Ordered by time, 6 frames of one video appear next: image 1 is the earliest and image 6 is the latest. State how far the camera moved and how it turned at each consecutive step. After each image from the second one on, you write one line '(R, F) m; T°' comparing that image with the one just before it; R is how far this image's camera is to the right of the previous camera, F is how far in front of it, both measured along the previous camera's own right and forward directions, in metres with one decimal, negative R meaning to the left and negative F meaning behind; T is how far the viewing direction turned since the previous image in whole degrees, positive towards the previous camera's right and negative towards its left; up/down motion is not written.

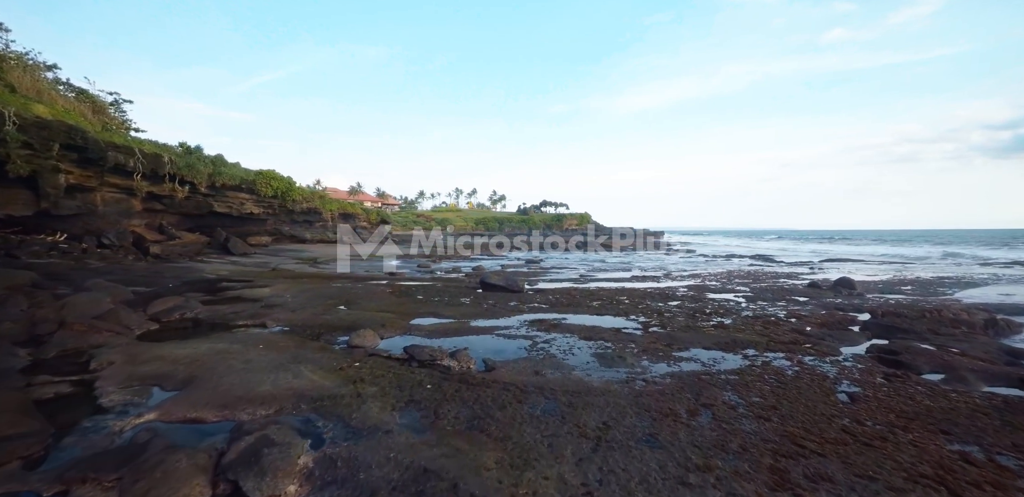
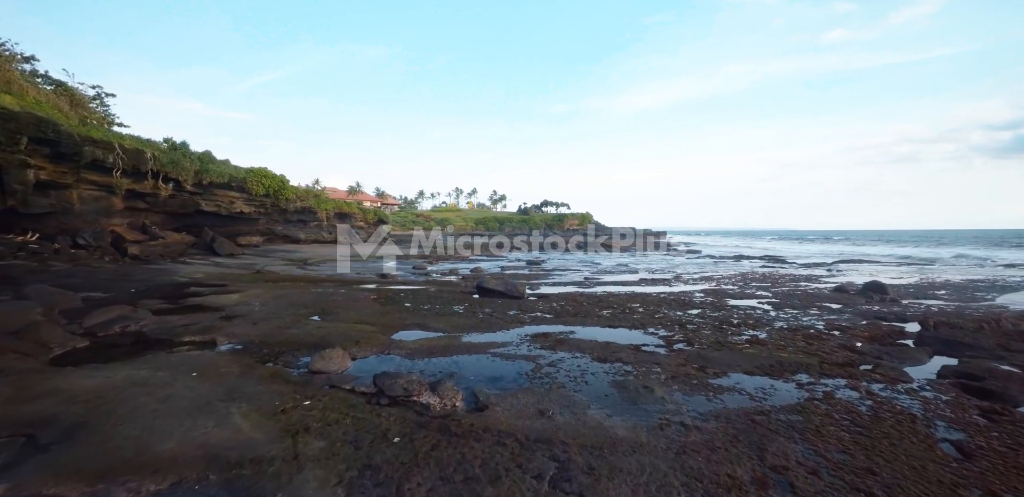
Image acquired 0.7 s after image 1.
(0.0, +1.9) m; 0°
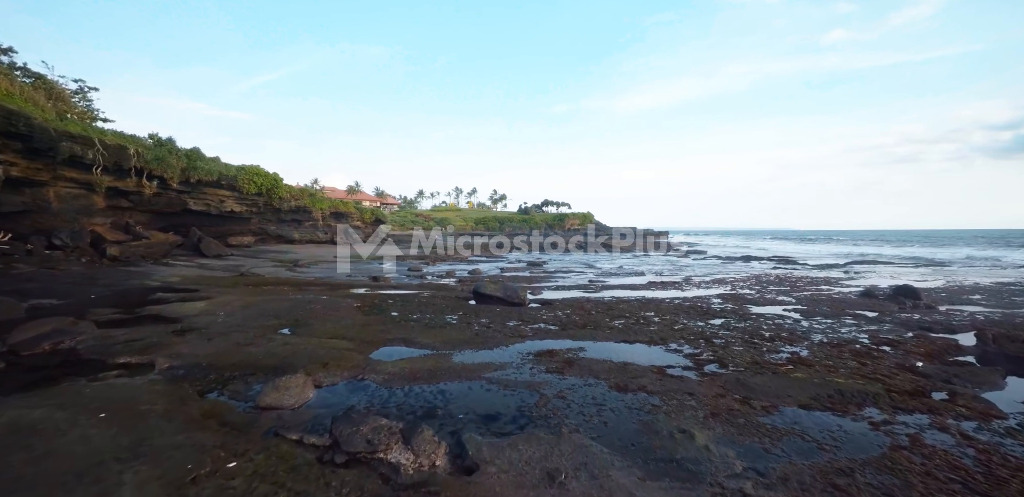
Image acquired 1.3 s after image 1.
(0.0, +1.7) m; 0°
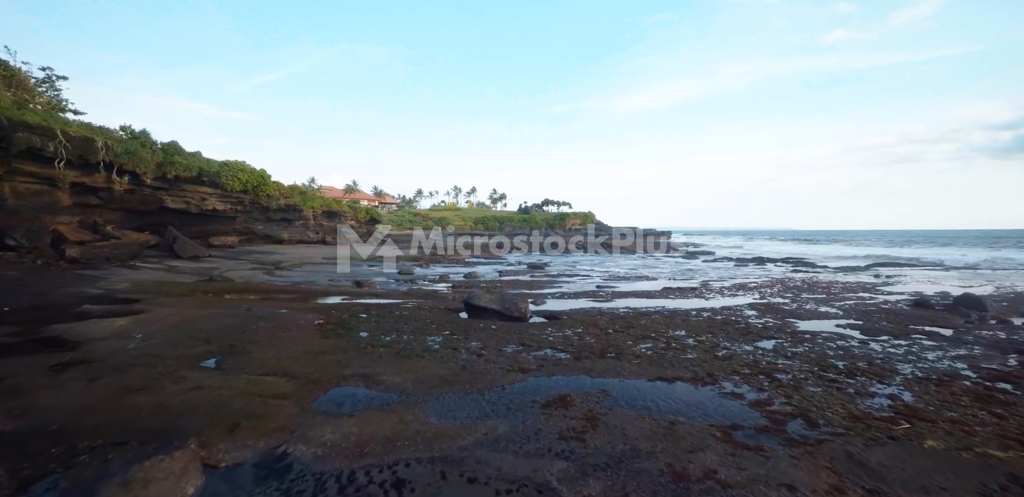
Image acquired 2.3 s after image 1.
(0.0, +2.7) m; 0°
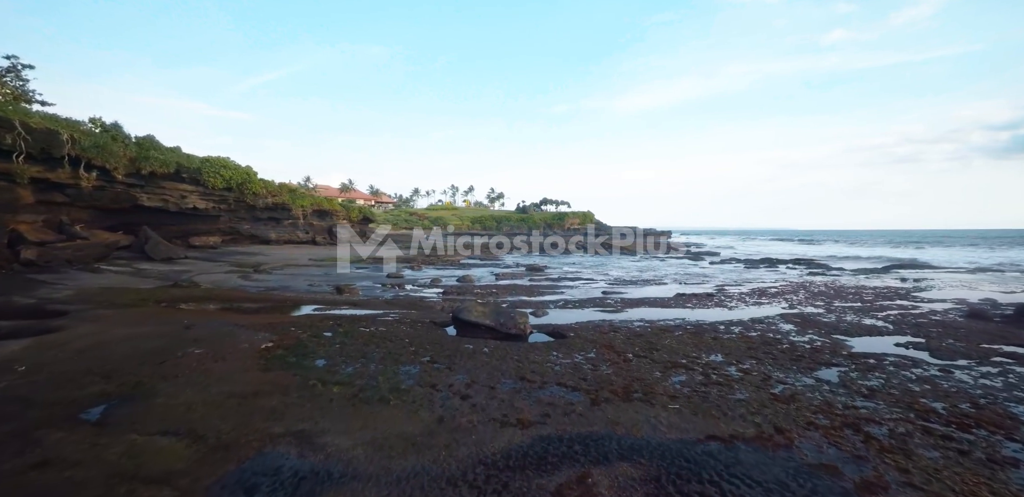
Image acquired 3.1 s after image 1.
(+0.1, +2.2) m; 0°
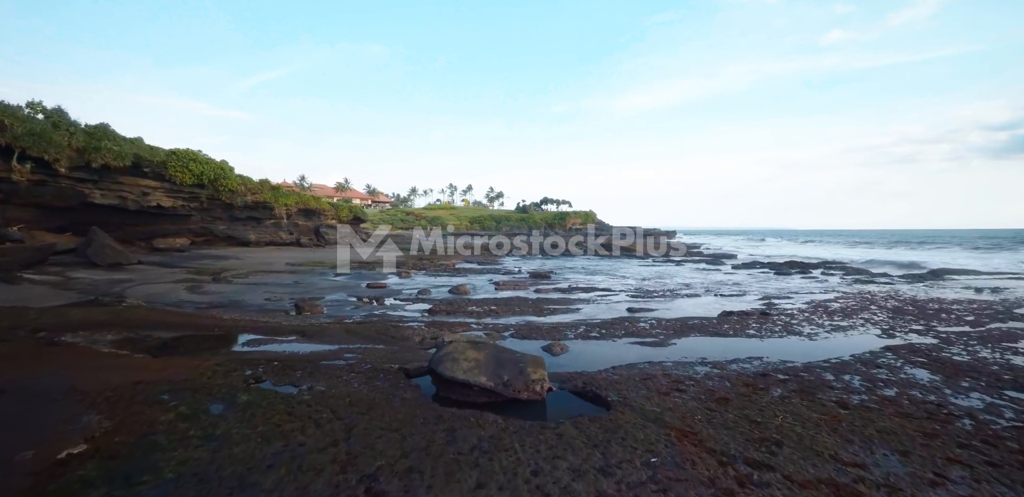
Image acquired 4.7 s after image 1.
(-0.2, +4.2) m; 0°
